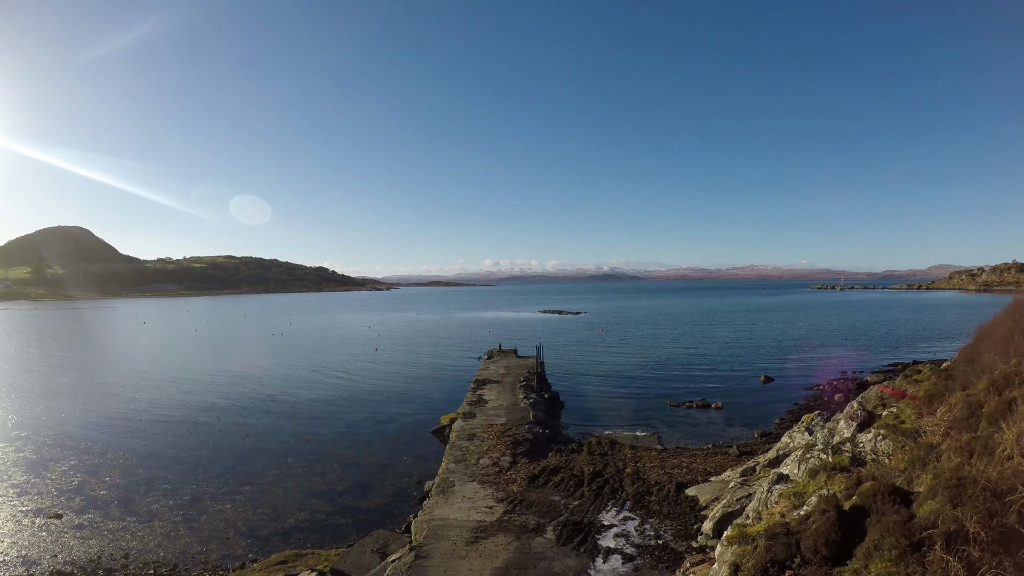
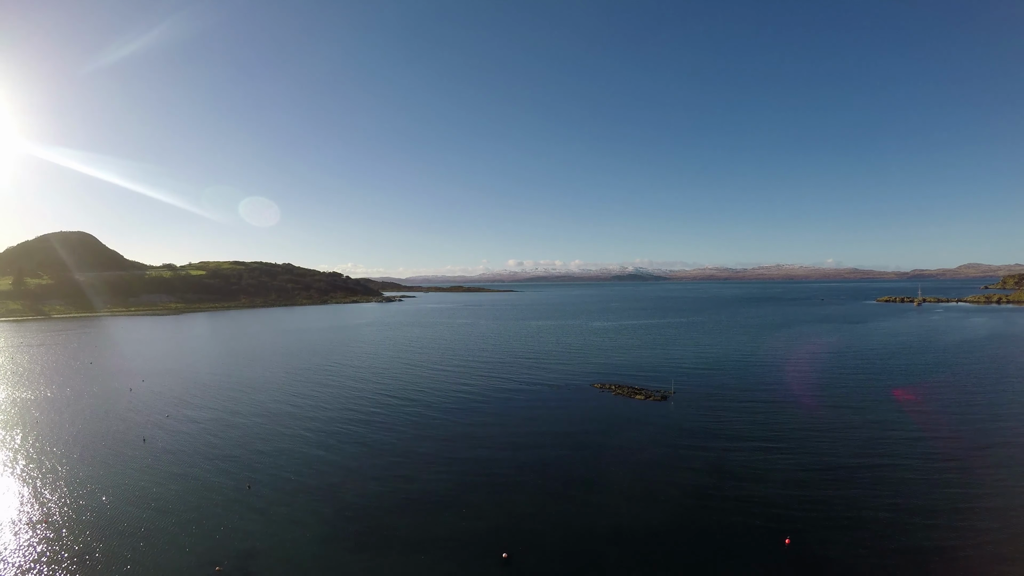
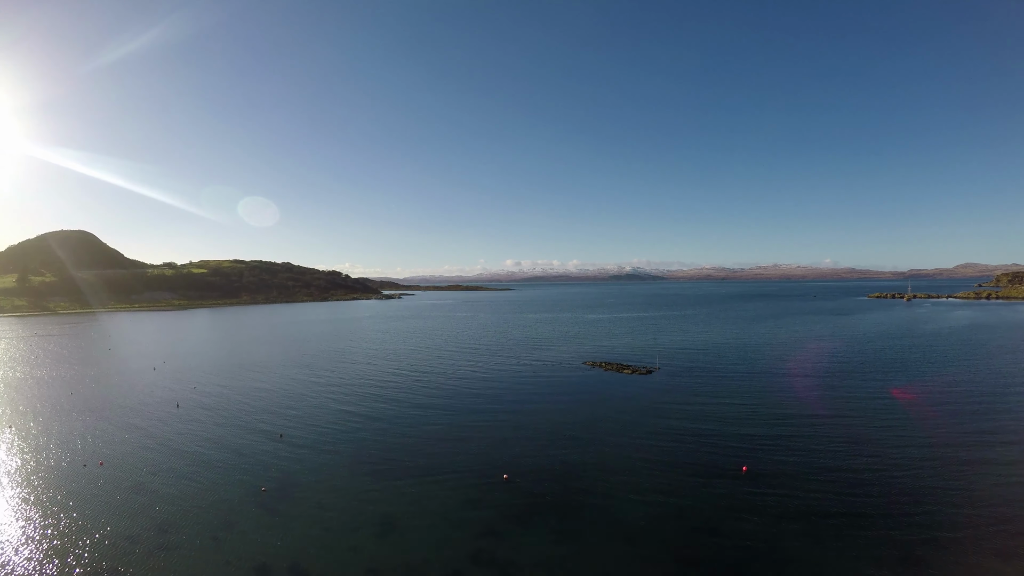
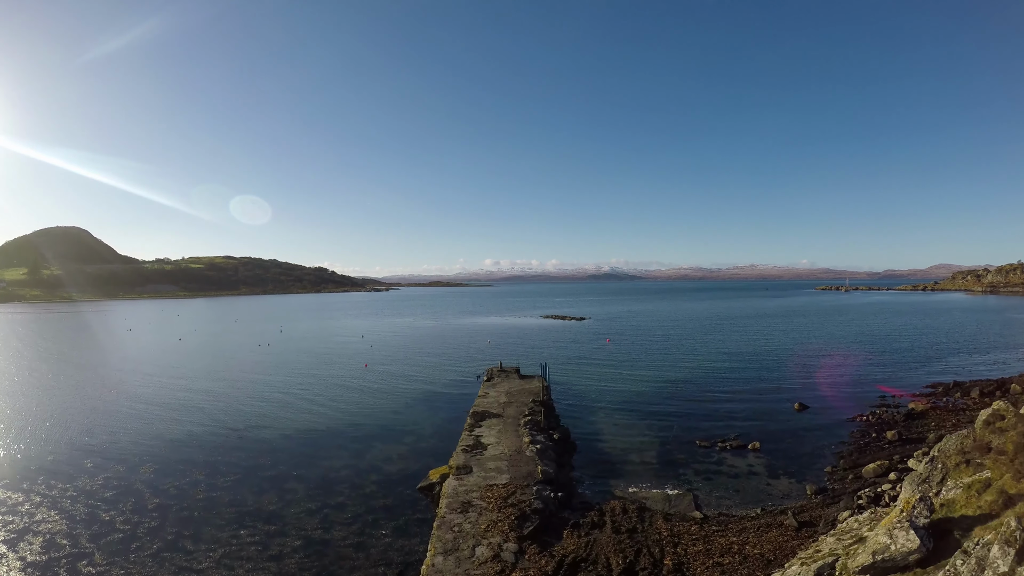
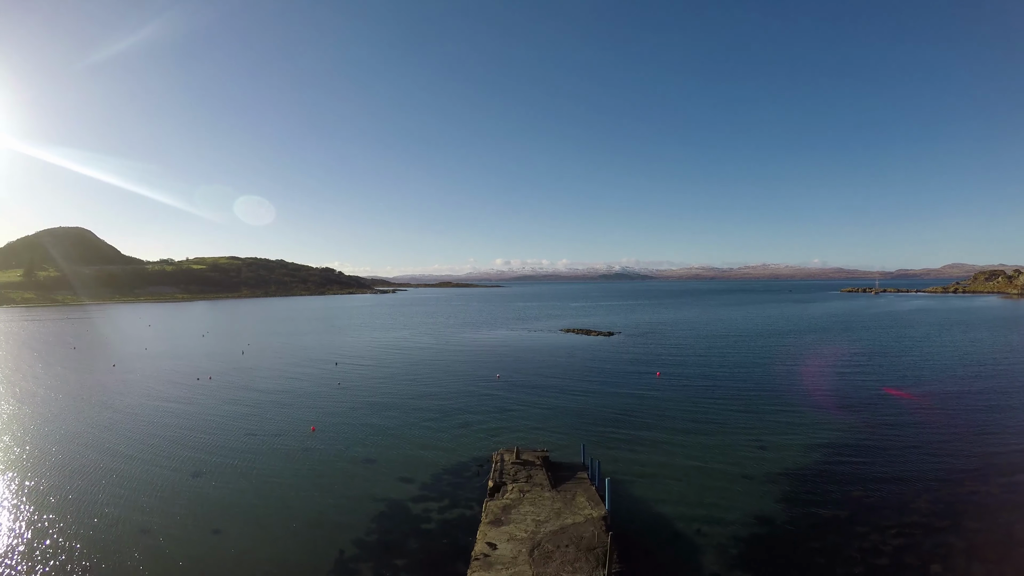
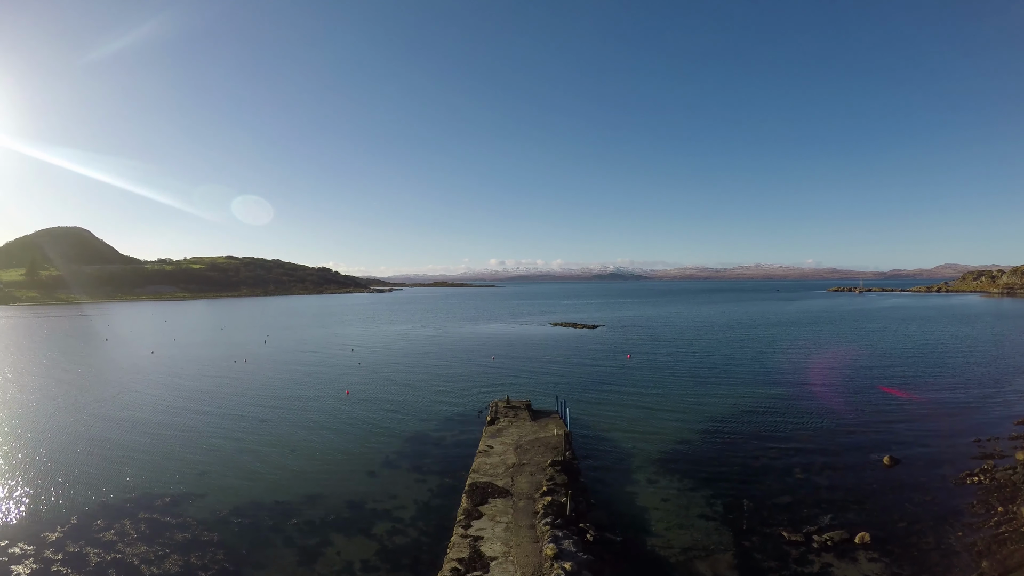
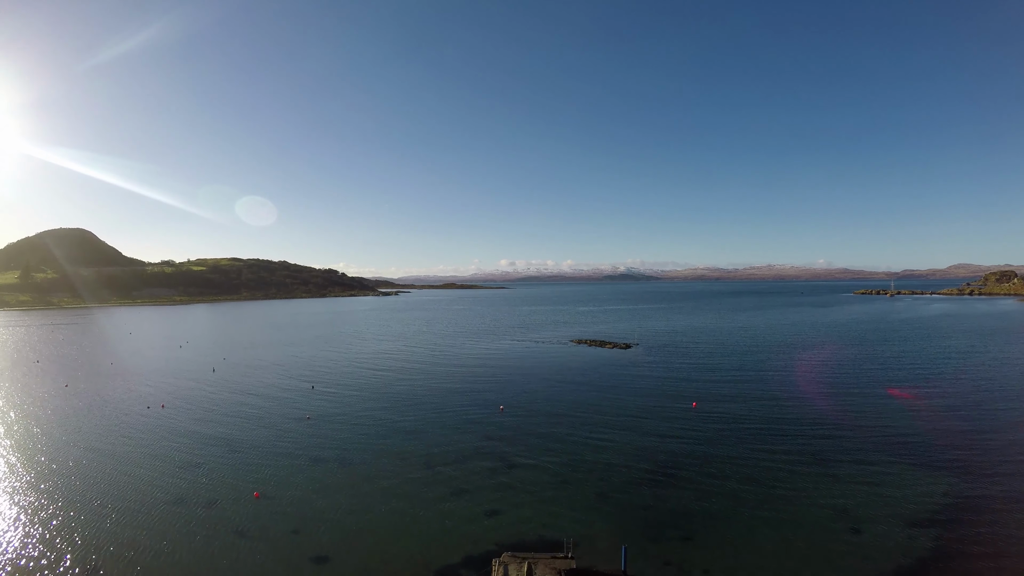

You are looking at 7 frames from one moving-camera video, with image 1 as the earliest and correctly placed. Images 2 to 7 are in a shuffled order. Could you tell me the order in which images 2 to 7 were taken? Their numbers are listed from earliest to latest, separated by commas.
4, 6, 5, 7, 3, 2
